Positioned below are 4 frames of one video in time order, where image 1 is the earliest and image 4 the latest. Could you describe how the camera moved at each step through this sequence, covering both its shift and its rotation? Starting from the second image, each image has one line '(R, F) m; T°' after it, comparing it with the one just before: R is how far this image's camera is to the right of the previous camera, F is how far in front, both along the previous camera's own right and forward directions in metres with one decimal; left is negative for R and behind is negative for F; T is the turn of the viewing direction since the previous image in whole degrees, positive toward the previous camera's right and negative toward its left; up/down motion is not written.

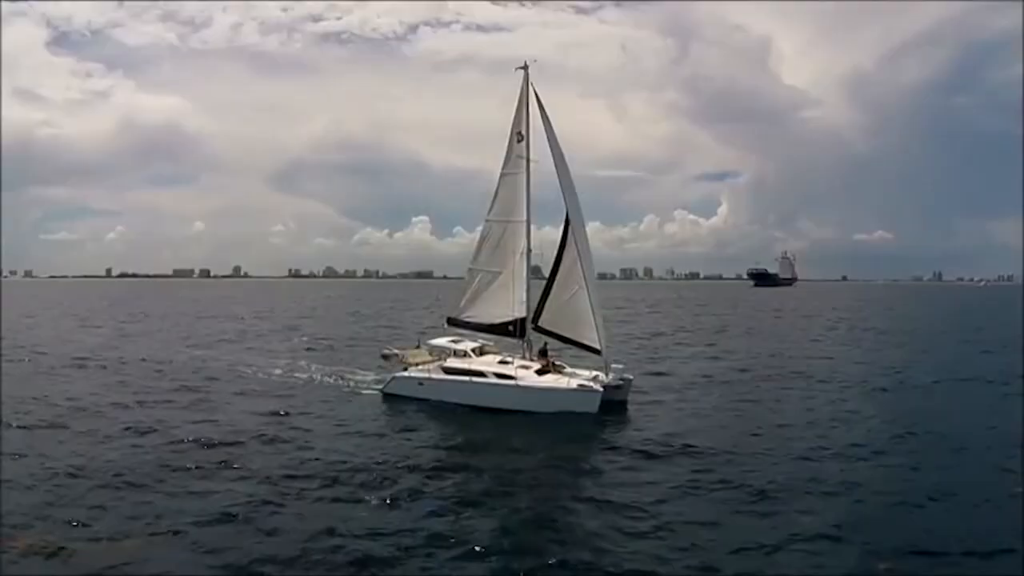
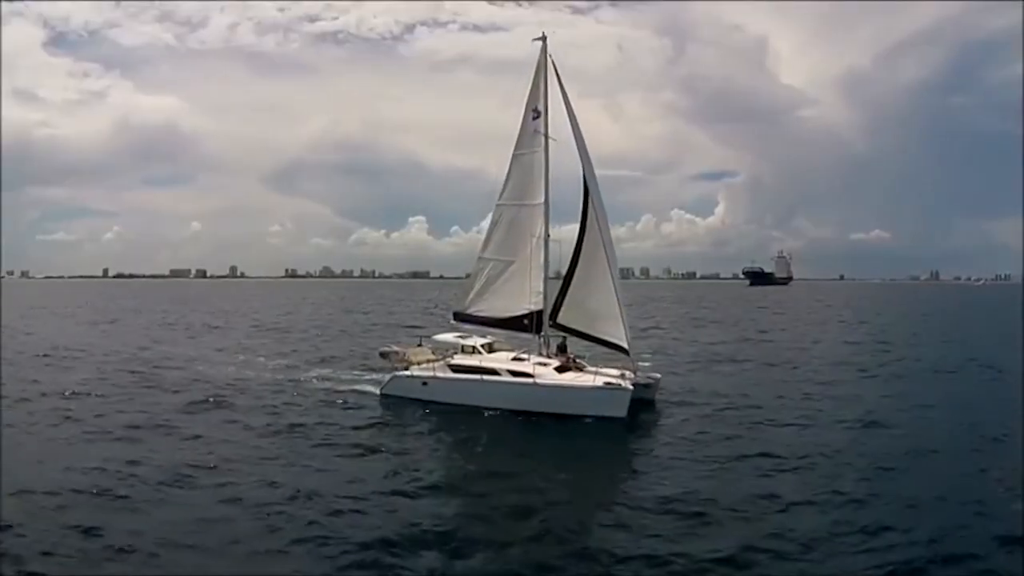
(-1.9, -1.5) m; 0°
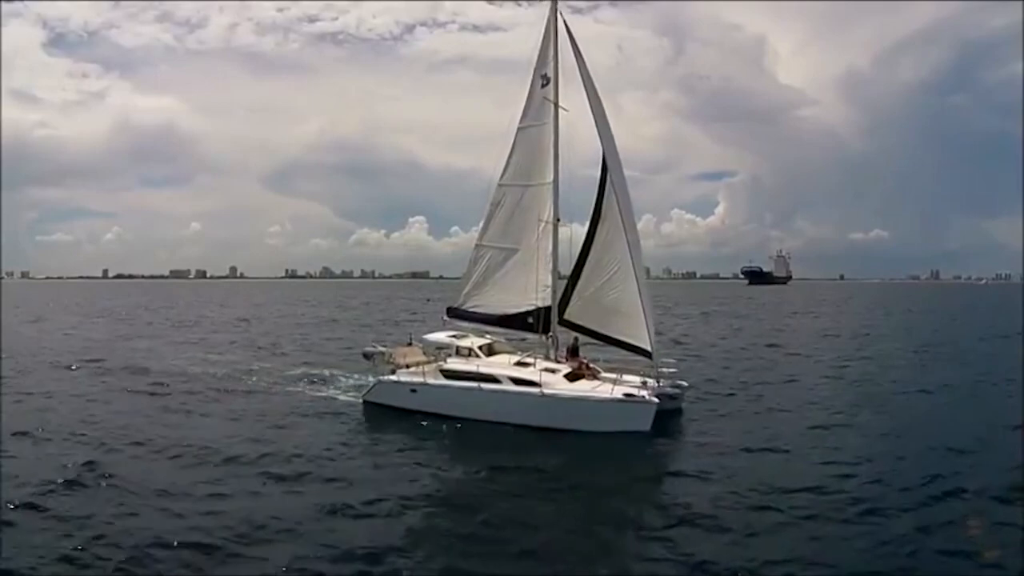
(-0.3, +3.6) m; 0°
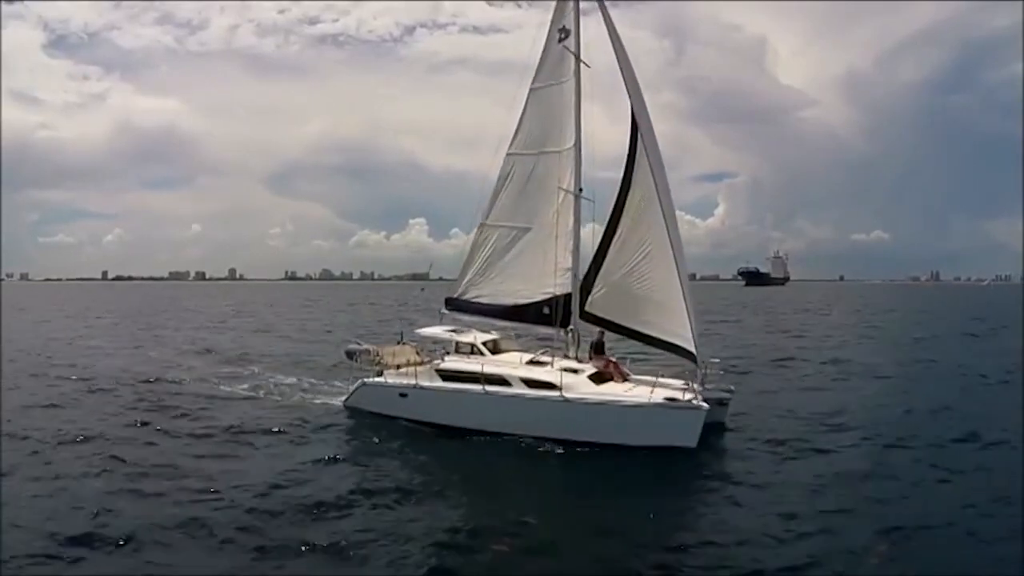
(-0.4, +4.7) m; 0°
